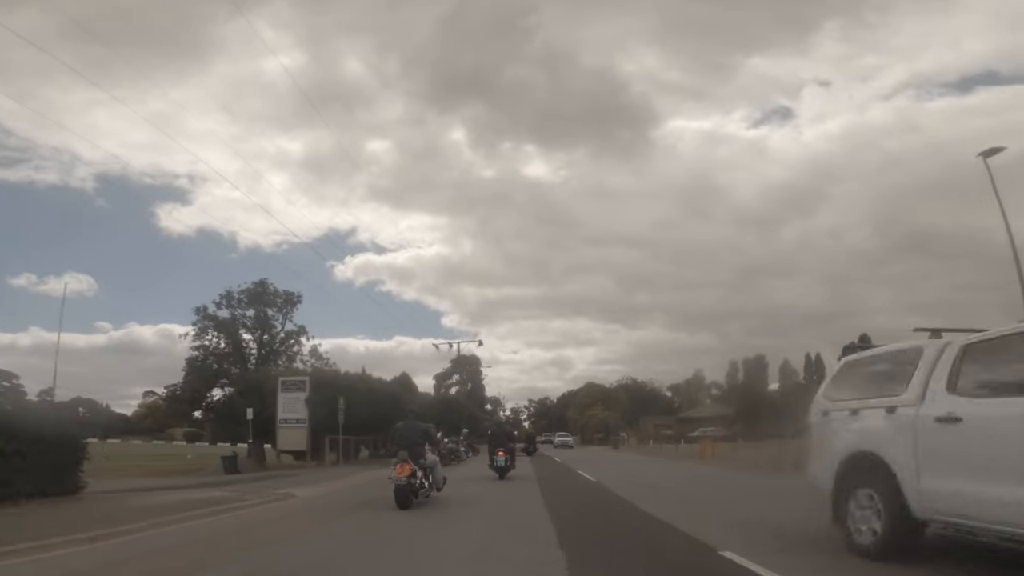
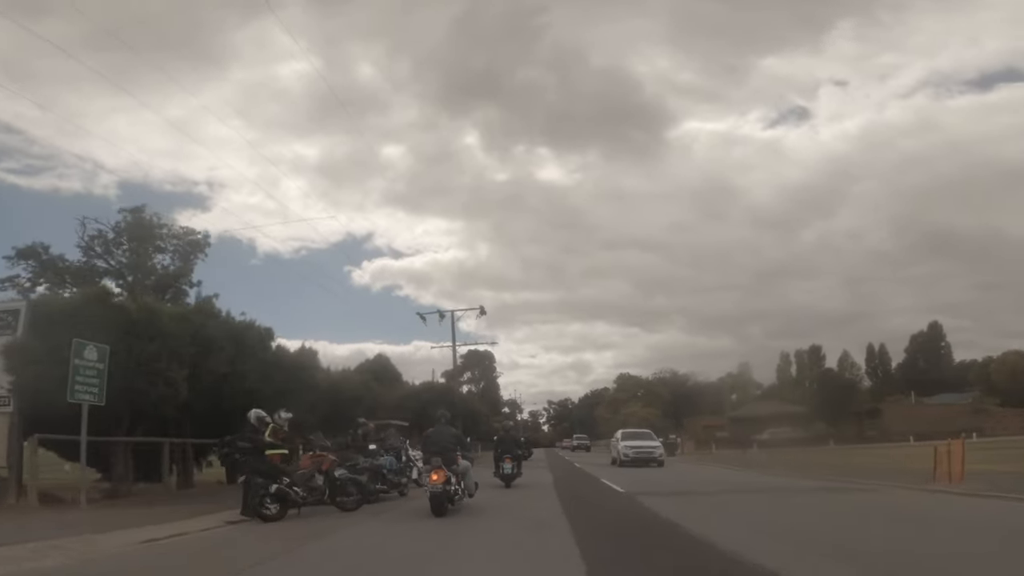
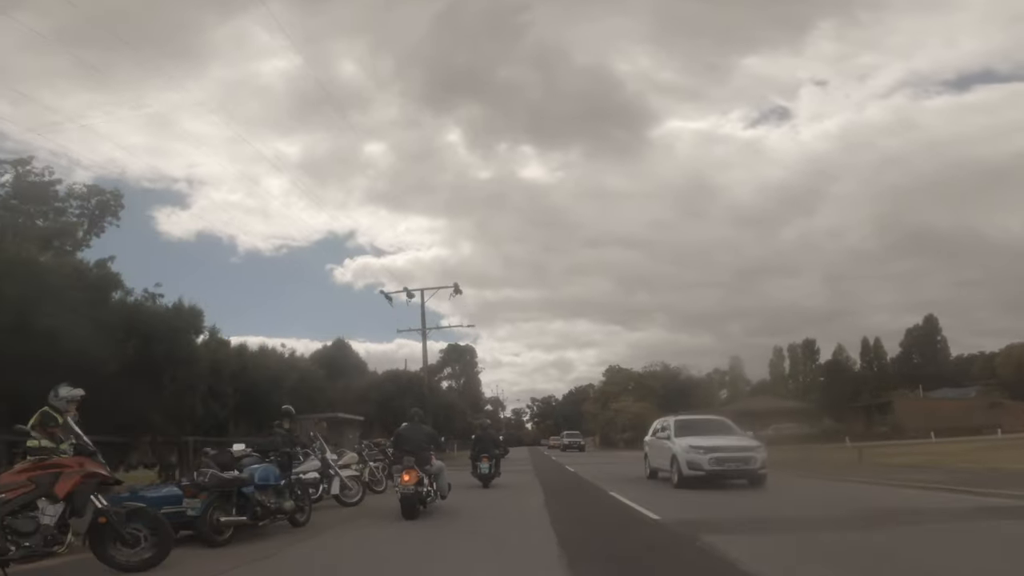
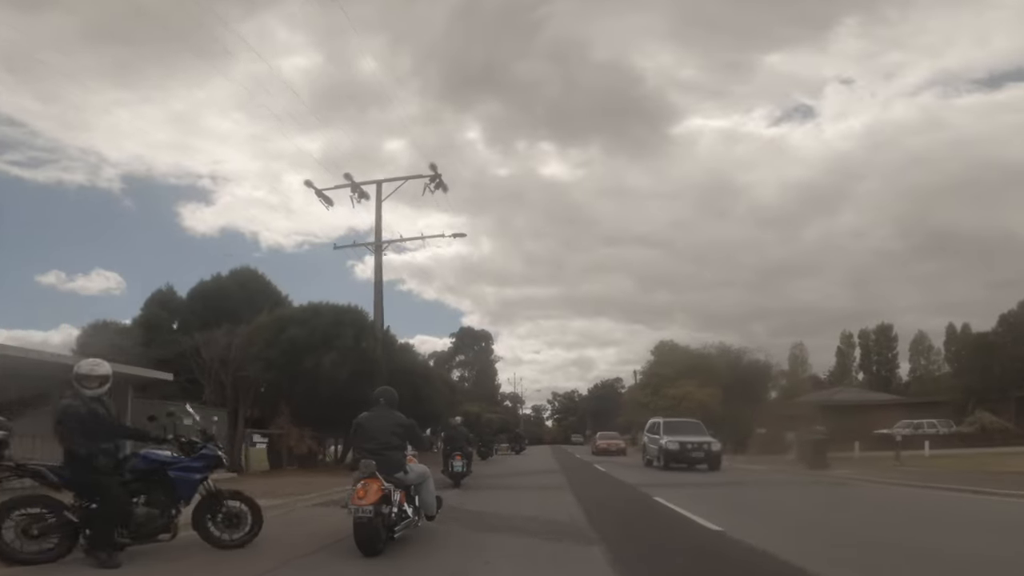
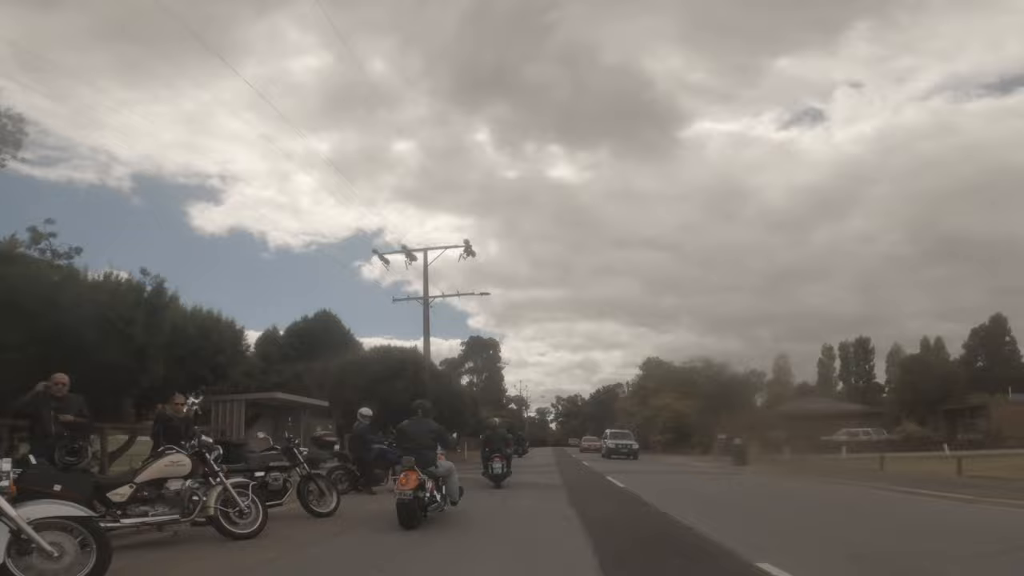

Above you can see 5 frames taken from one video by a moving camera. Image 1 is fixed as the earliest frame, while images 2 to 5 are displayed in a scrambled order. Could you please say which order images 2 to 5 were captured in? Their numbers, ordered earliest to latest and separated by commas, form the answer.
2, 3, 5, 4
